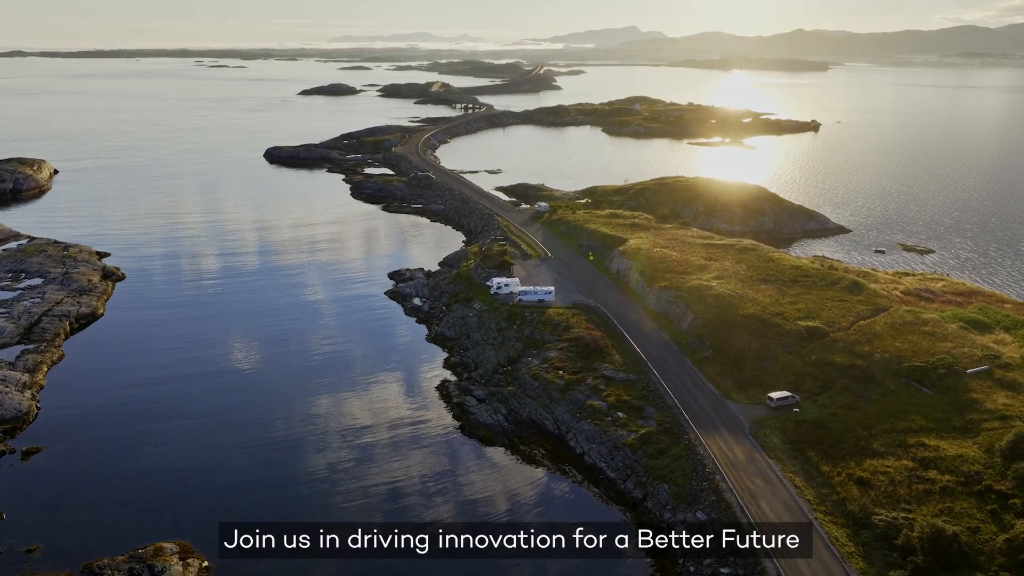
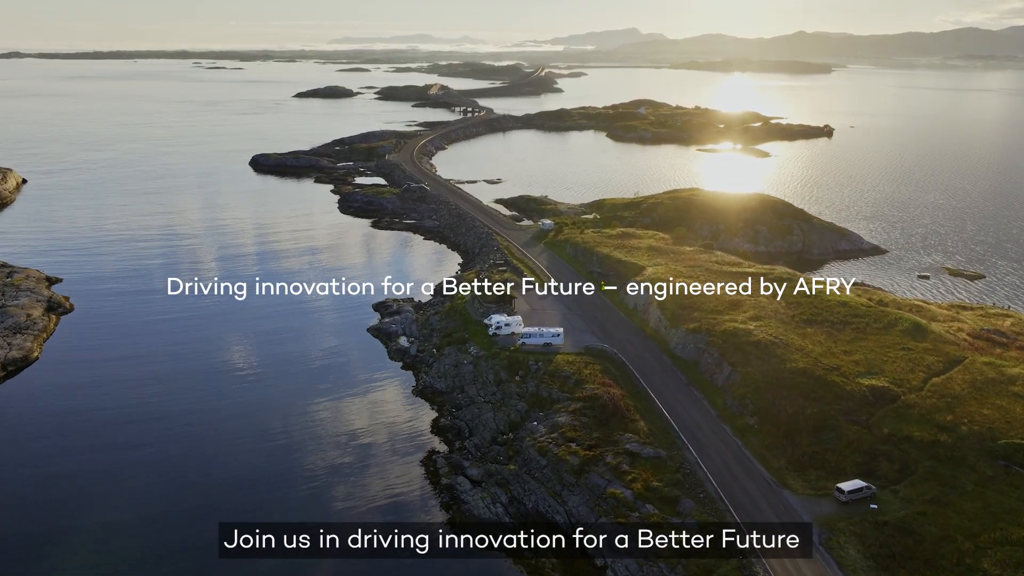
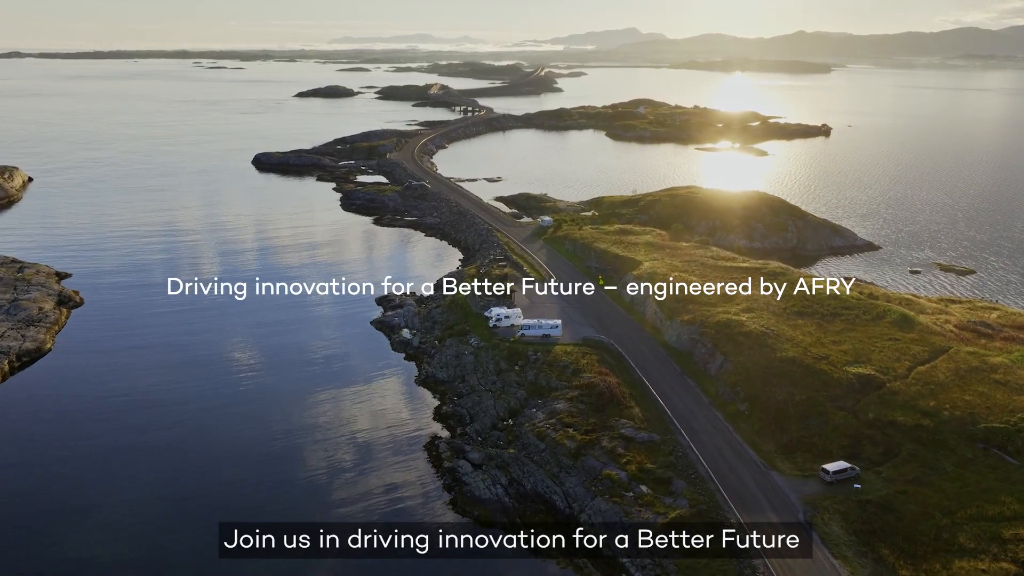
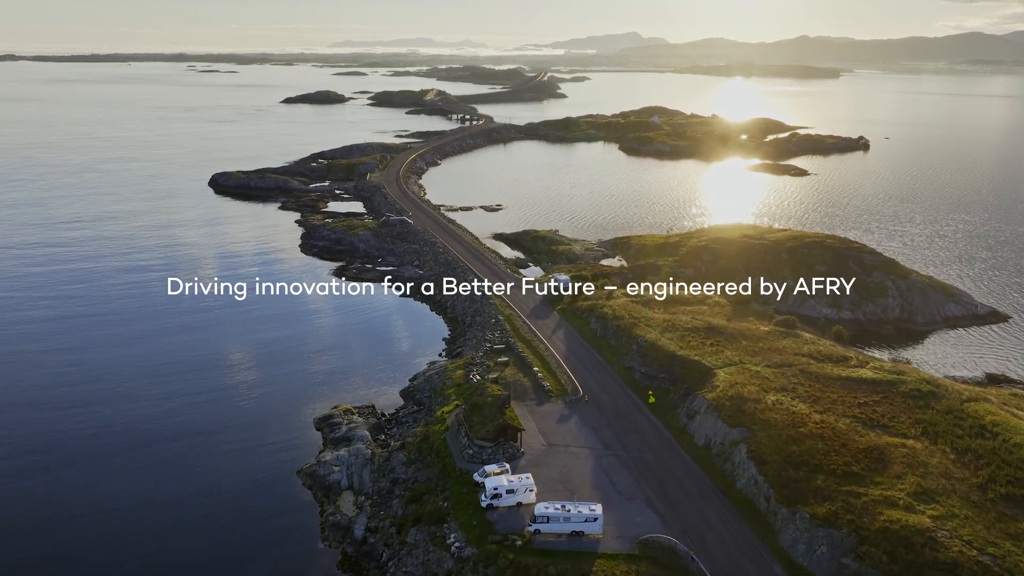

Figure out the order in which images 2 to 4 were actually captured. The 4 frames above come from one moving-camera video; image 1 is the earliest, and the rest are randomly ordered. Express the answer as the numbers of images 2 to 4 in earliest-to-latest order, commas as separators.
3, 2, 4
